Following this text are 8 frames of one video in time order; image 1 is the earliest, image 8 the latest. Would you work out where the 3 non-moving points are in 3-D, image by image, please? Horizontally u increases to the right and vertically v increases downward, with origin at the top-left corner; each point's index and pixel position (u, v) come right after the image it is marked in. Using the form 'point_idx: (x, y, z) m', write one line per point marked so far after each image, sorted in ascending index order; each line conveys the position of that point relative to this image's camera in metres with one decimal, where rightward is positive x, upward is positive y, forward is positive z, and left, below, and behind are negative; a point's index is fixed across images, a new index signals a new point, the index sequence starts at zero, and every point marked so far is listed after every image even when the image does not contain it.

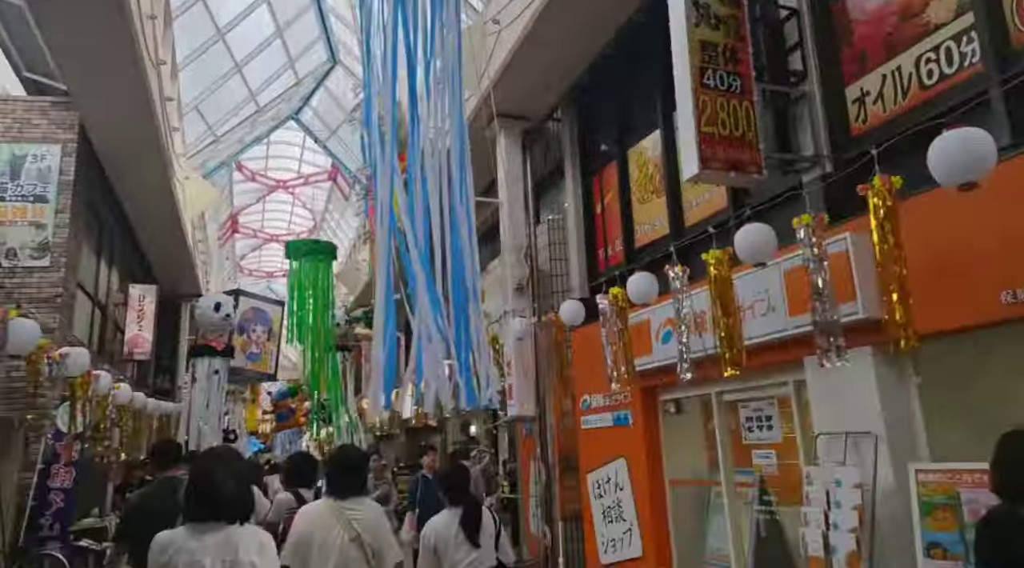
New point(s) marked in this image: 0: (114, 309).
0: (-4.0, -0.3, +7.2) m
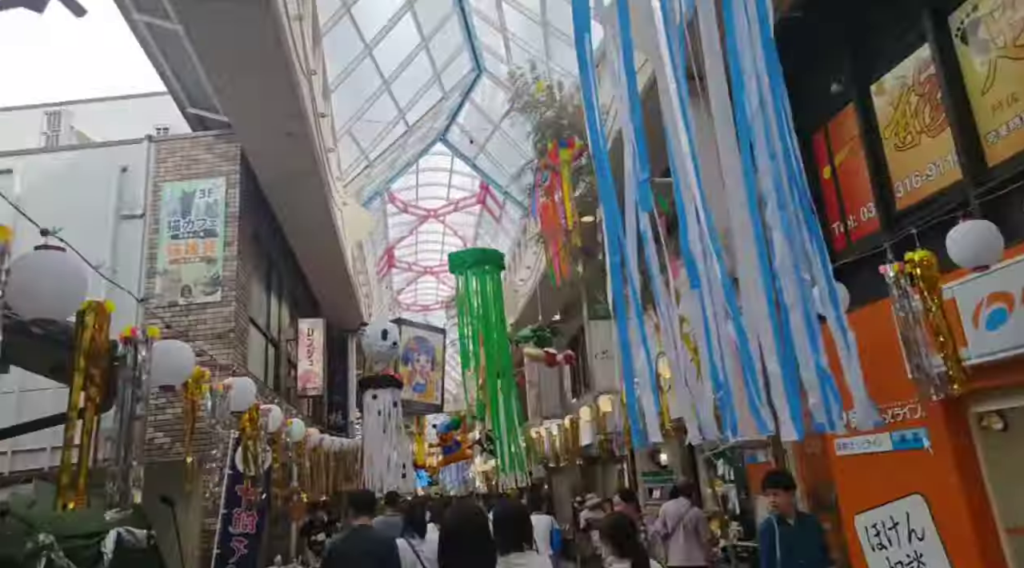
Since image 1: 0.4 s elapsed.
0: (-2.2, -0.6, +7.1) m
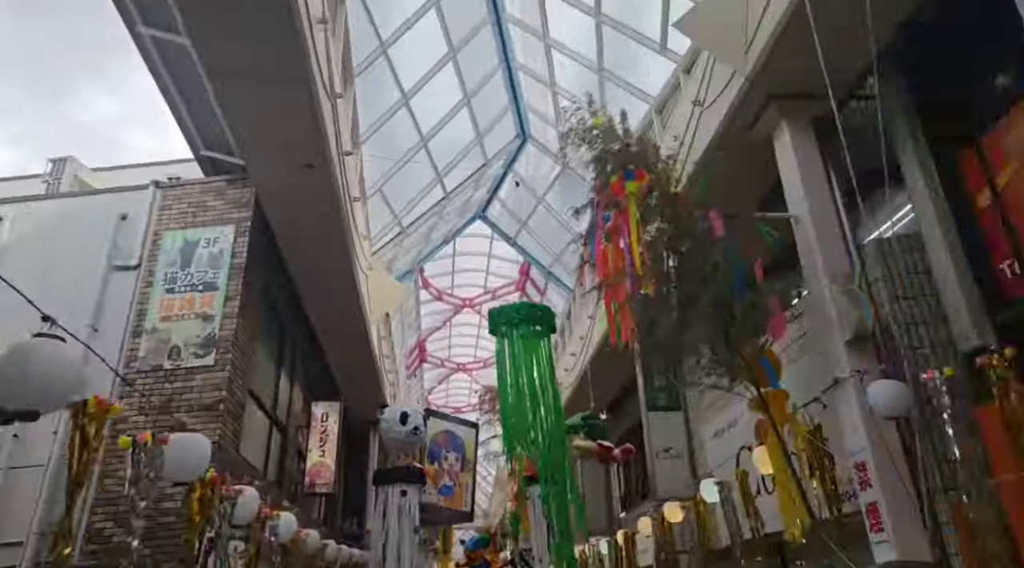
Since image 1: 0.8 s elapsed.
0: (-1.9, -1.3, +6.2) m
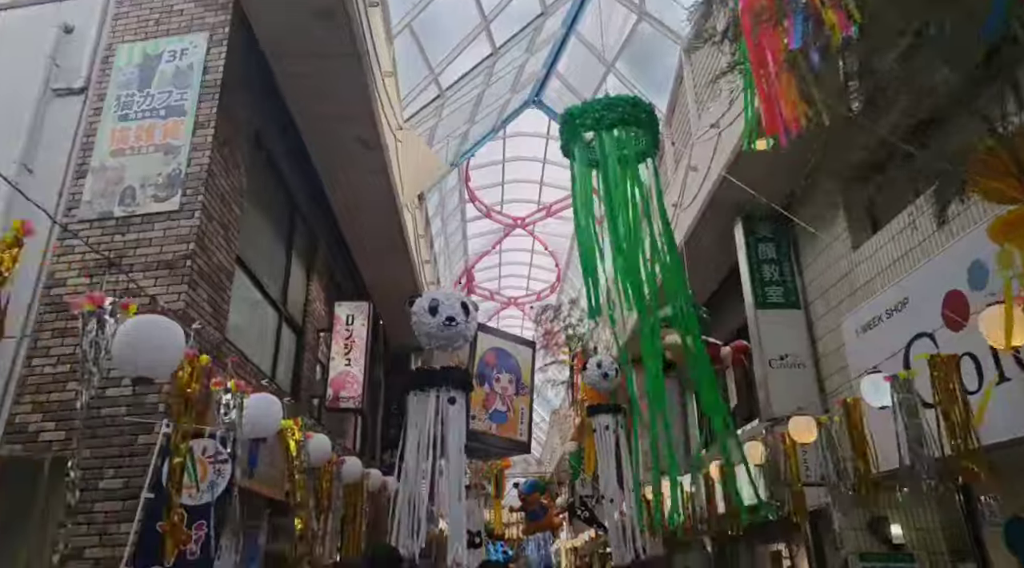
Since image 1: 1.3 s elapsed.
0: (-1.4, -0.4, +5.0) m
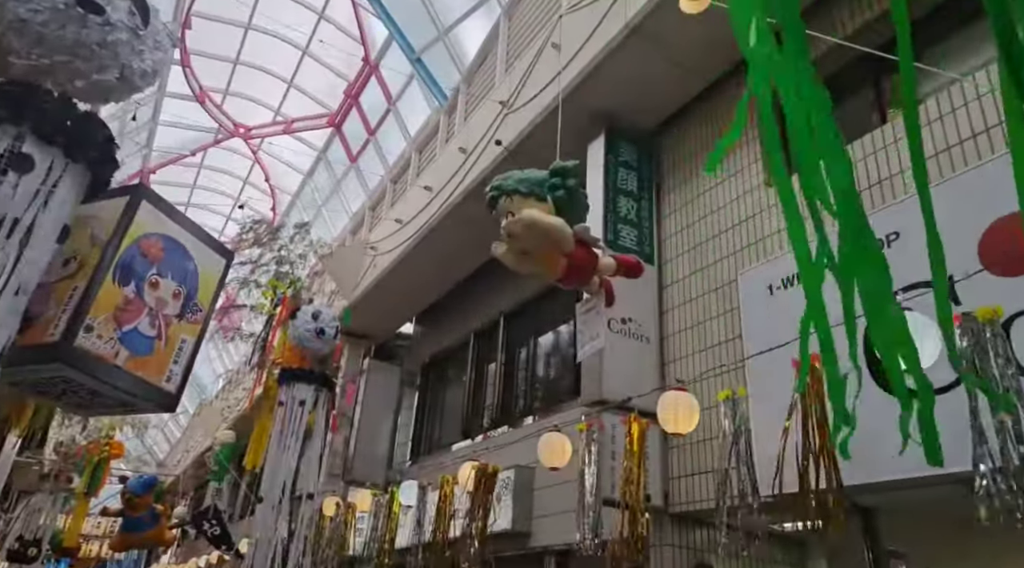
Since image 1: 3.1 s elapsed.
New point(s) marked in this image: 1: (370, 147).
0: (-2.3, +0.8, +2.3) m
1: (-1.2, +1.2, +6.3) m
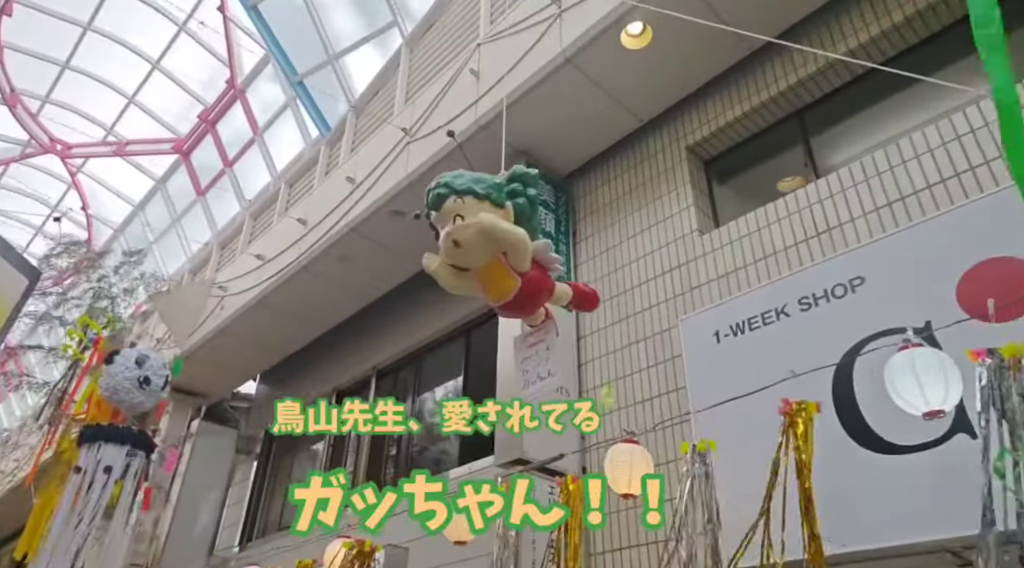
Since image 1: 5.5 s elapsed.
0: (-2.3, +1.0, +1.4) m
1: (-2.2, +0.8, +5.6) m
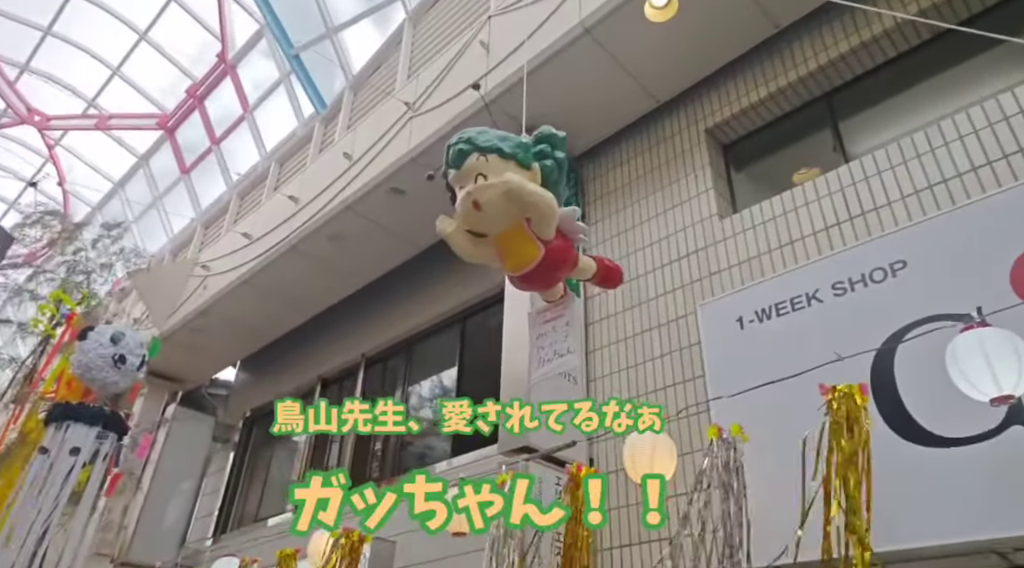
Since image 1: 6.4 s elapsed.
0: (-2.2, +1.2, +1.2) m
1: (-2.2, +0.9, +5.4) m
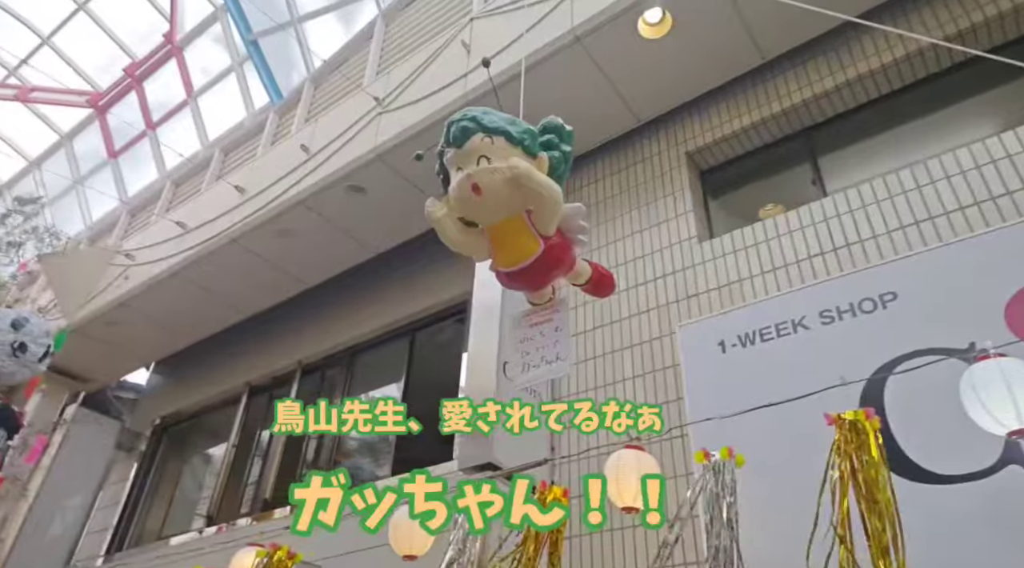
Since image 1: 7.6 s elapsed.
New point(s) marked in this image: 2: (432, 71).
0: (-2.0, +1.4, +0.9) m
1: (-2.6, +1.0, +5.0) m
2: (-0.3, +0.9, +3.2) m
